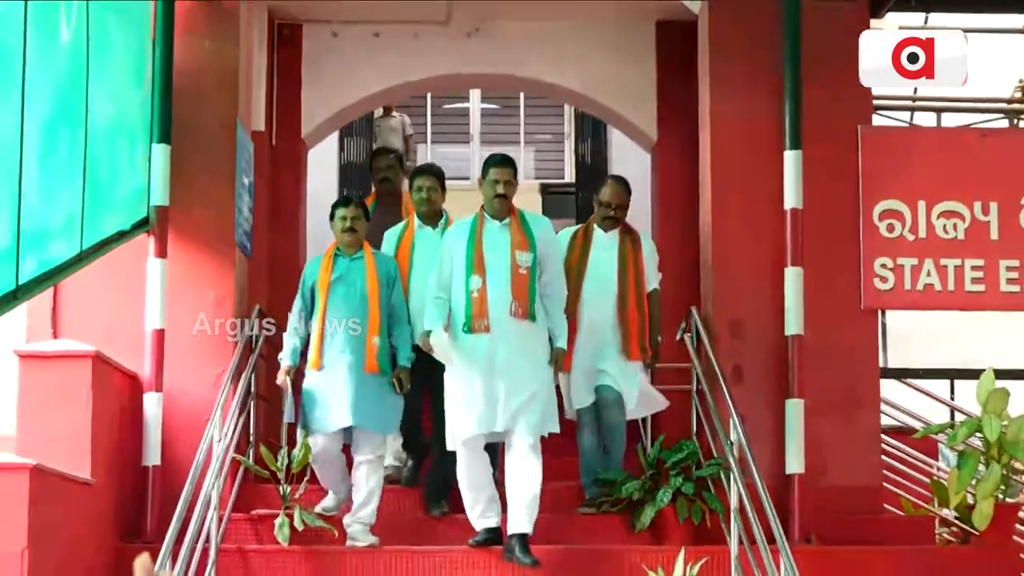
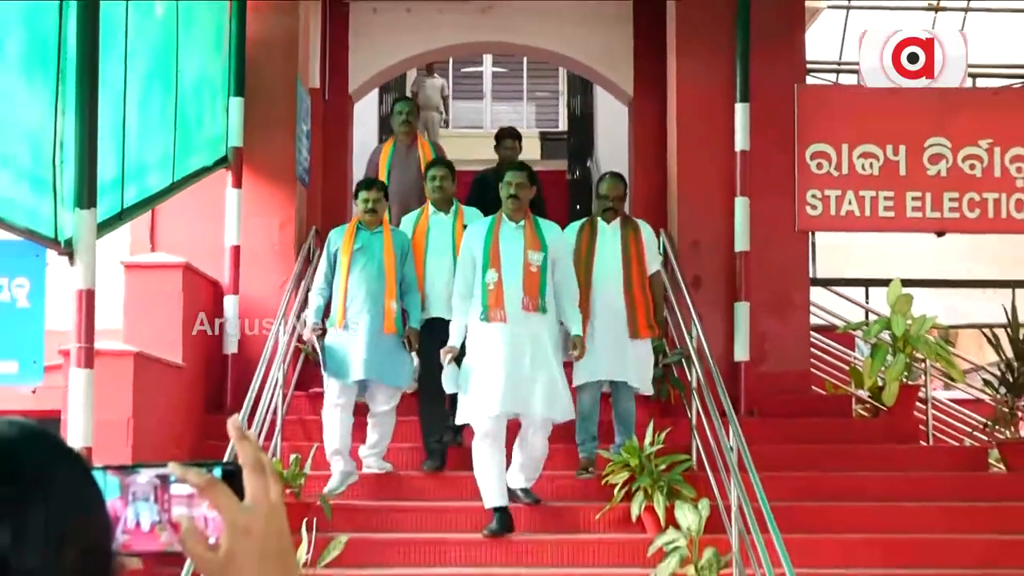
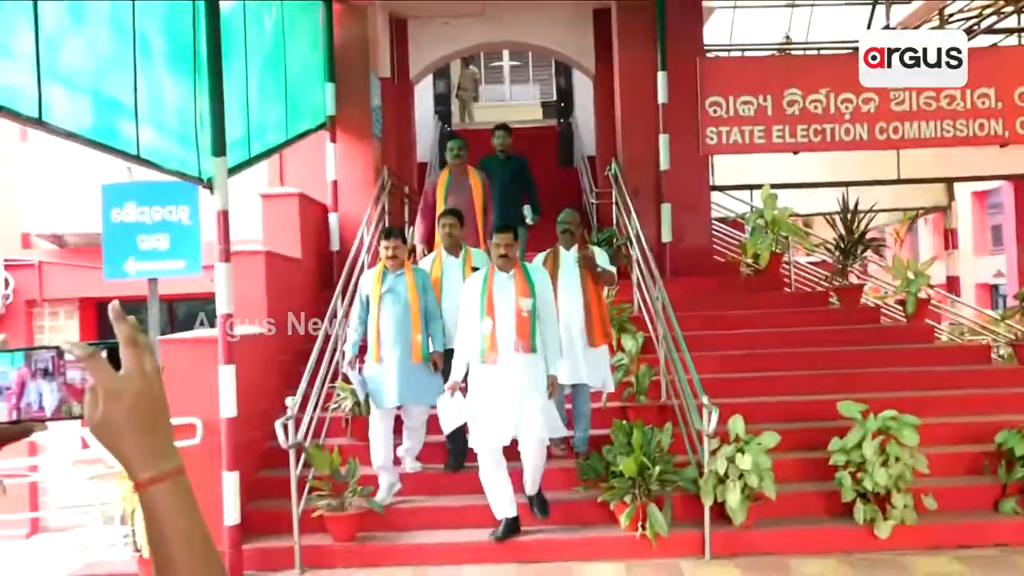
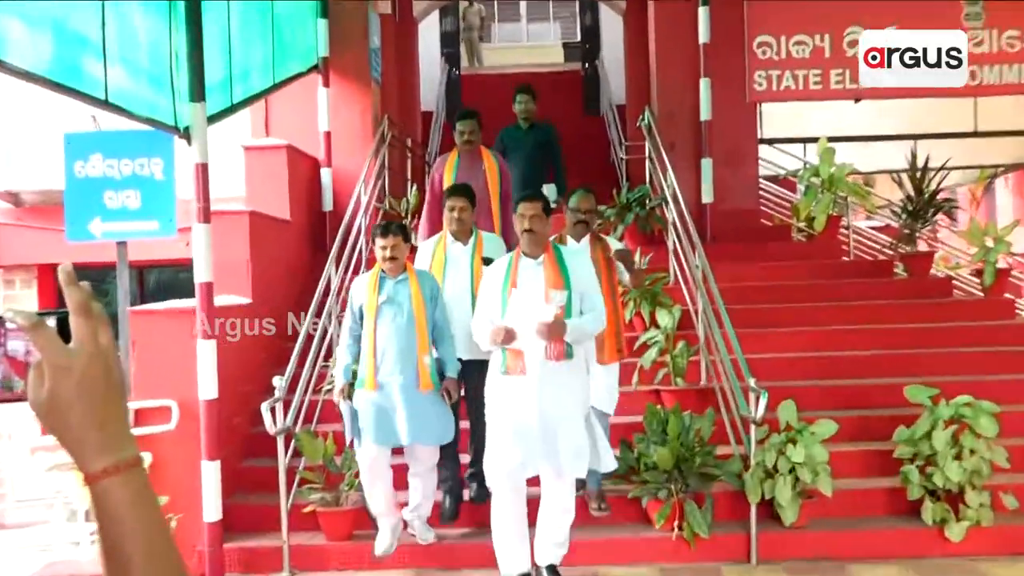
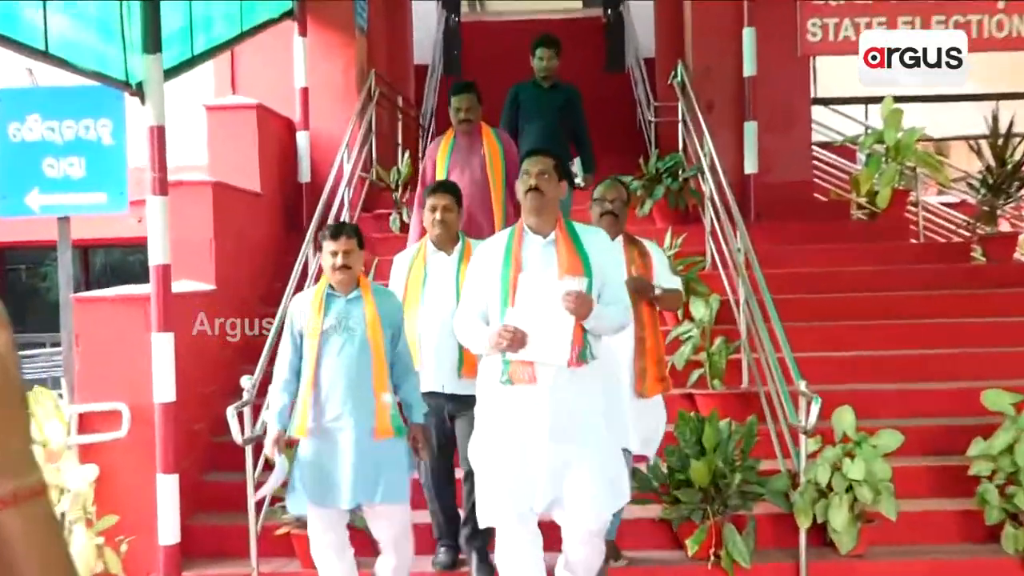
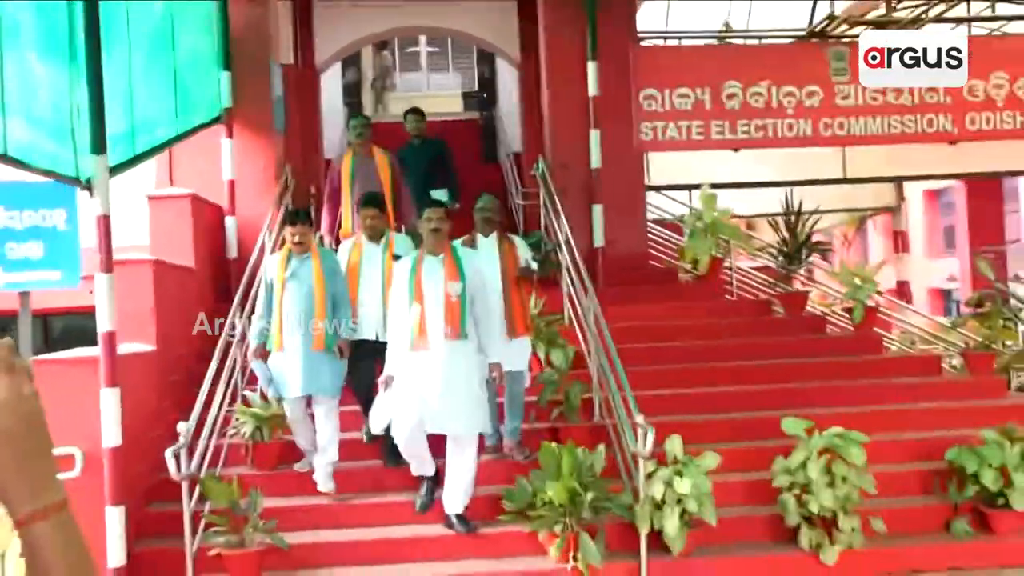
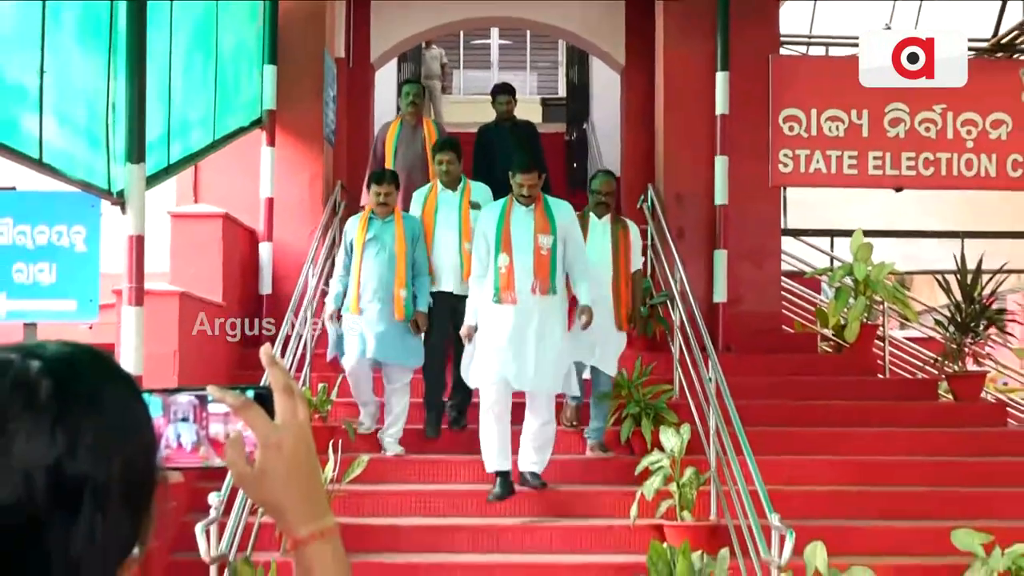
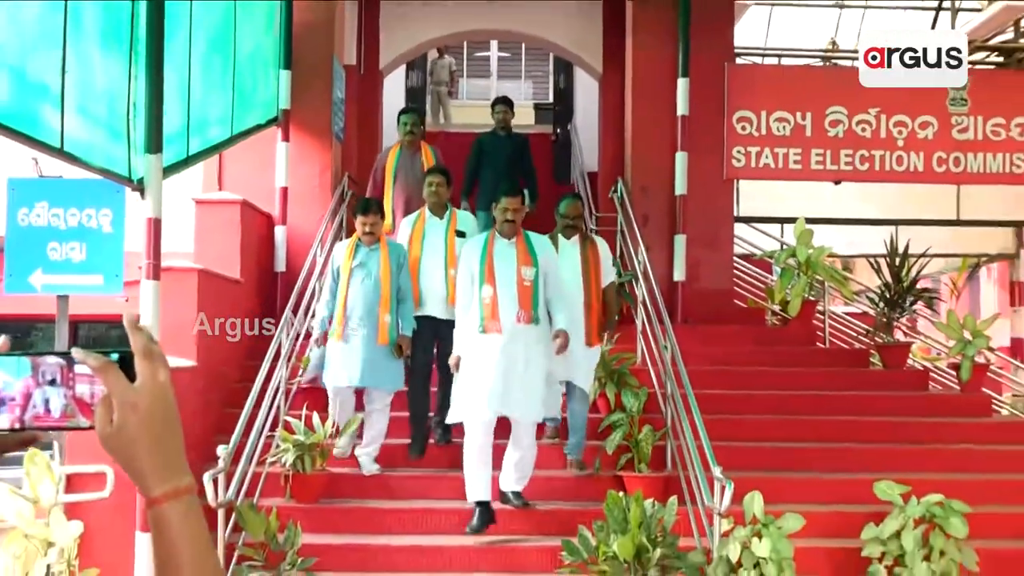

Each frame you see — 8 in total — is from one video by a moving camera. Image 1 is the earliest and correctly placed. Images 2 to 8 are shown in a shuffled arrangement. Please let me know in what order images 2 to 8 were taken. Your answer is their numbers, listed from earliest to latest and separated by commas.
2, 7, 8, 6, 3, 4, 5
